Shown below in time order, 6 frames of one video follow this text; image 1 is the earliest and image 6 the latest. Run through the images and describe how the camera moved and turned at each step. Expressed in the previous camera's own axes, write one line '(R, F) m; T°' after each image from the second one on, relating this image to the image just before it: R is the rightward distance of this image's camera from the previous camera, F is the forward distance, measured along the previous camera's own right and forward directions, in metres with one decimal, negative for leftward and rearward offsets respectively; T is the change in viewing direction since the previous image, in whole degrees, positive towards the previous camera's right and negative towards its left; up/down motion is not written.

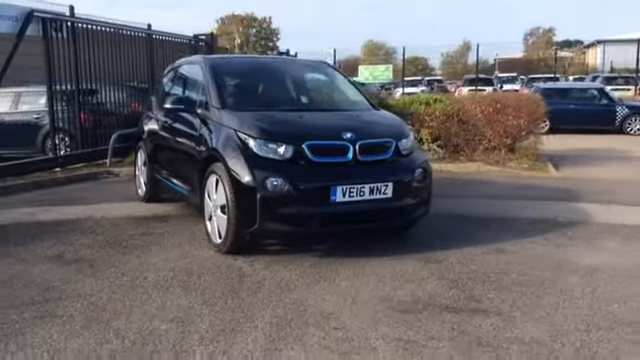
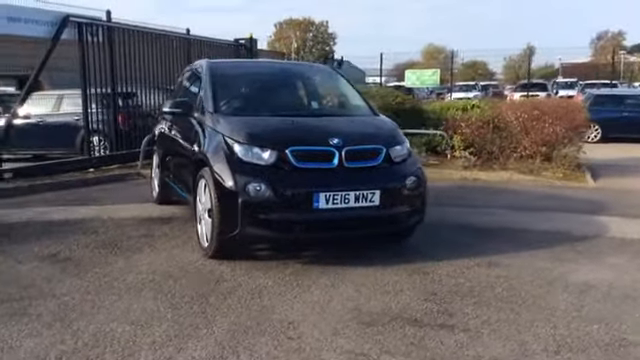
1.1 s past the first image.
(+0.6, +0.1) m; -5°
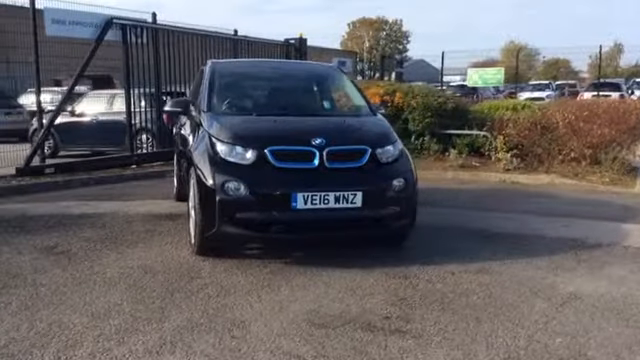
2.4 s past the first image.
(+0.8, +0.1) m; -7°
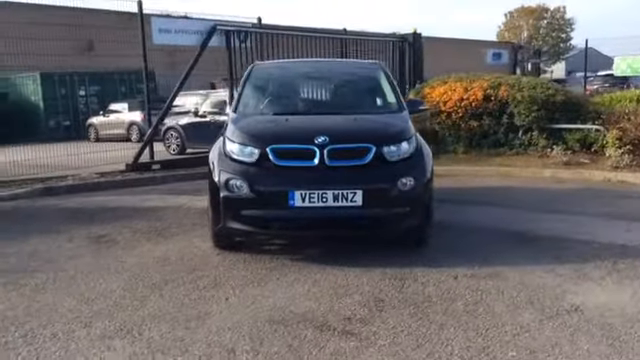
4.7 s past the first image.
(+1.3, +0.1) m; -14°
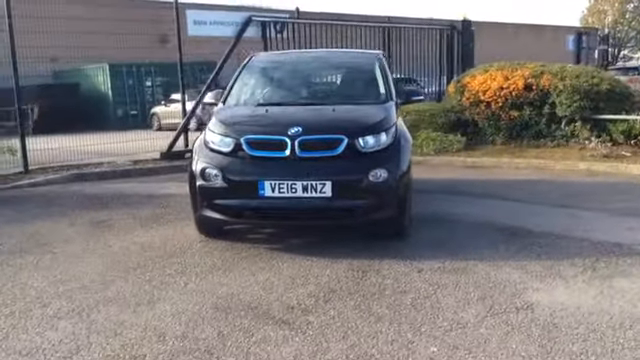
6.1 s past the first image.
(+0.9, 0.0) m; -7°
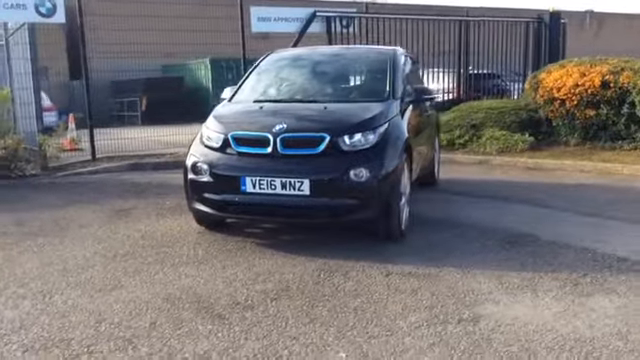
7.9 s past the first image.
(+1.1, +0.1) m; -10°
